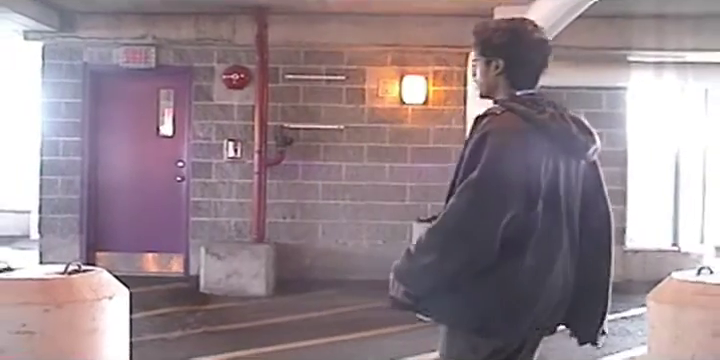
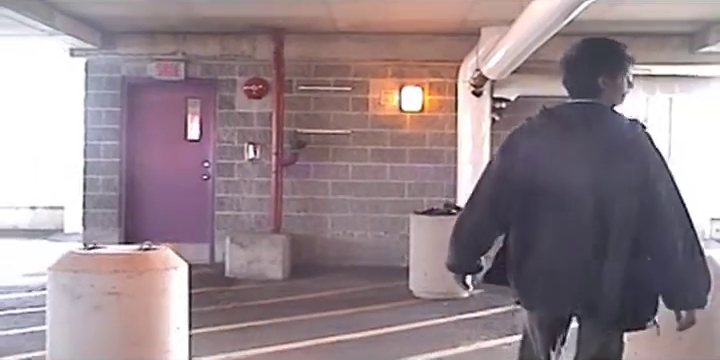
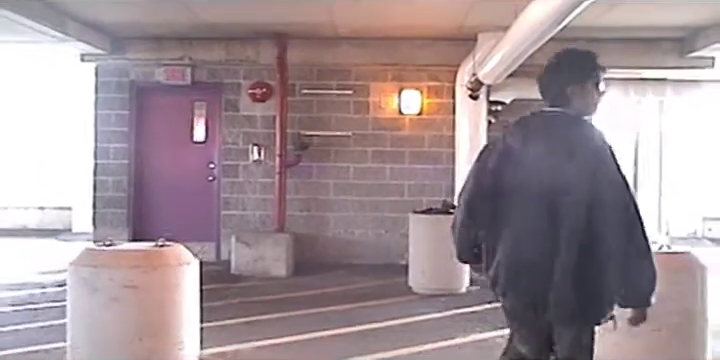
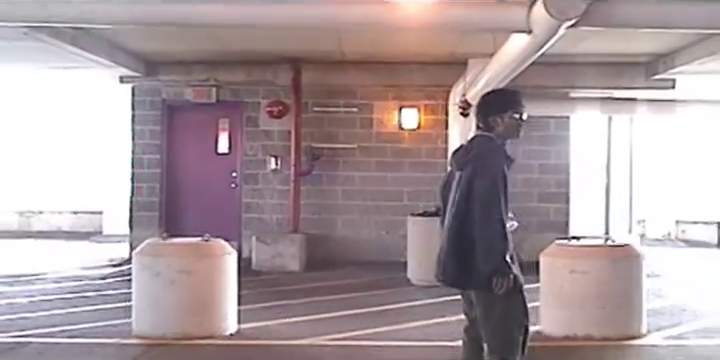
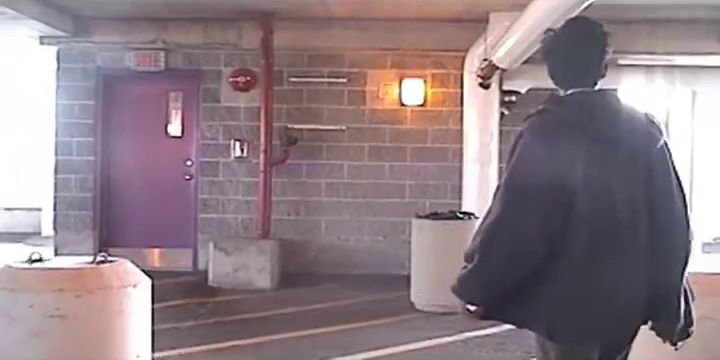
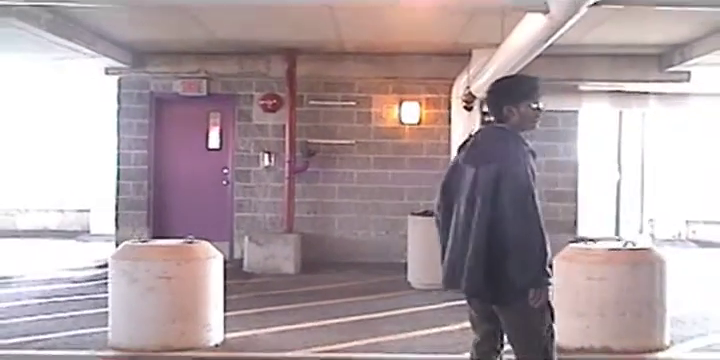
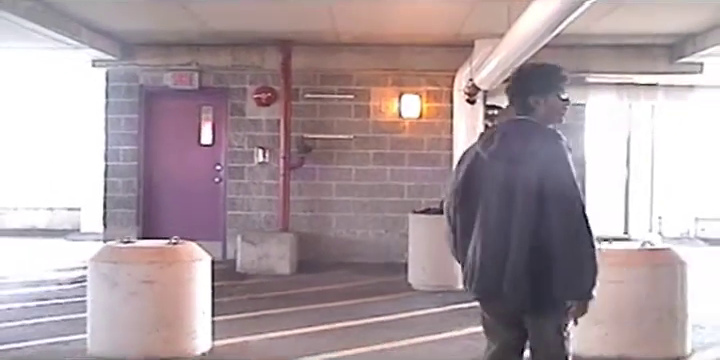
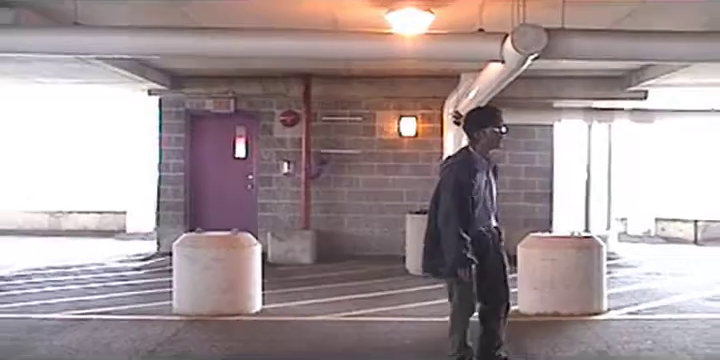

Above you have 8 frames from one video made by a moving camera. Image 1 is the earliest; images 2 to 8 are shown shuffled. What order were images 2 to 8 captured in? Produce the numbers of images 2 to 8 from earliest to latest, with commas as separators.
5, 2, 3, 7, 6, 4, 8
